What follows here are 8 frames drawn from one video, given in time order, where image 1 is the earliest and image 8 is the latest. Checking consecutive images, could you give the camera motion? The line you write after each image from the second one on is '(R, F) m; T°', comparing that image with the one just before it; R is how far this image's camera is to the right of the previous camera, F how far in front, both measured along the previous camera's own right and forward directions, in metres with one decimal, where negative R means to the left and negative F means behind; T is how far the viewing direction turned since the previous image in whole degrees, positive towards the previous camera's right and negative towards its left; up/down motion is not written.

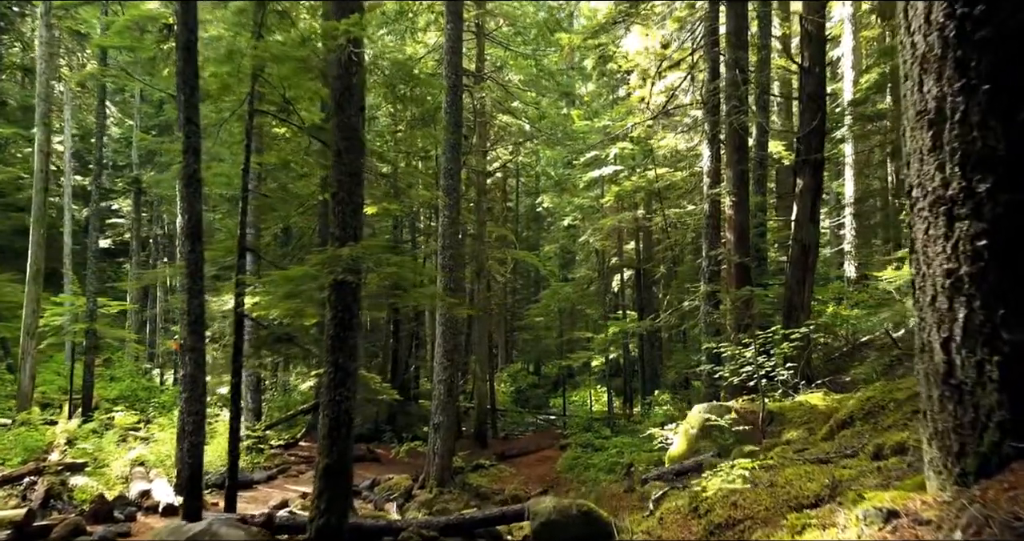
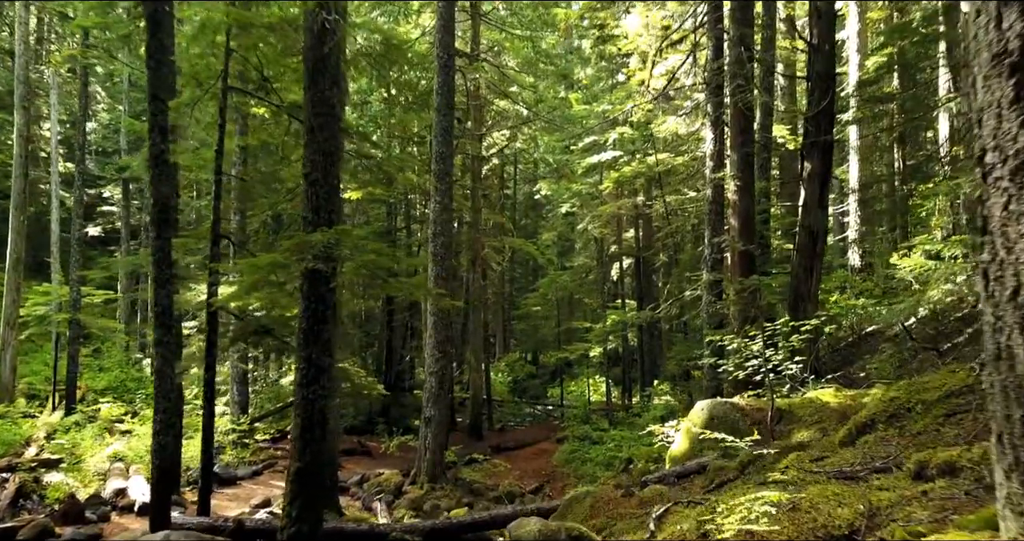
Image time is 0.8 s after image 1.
(+0.1, +0.5) m; 0°
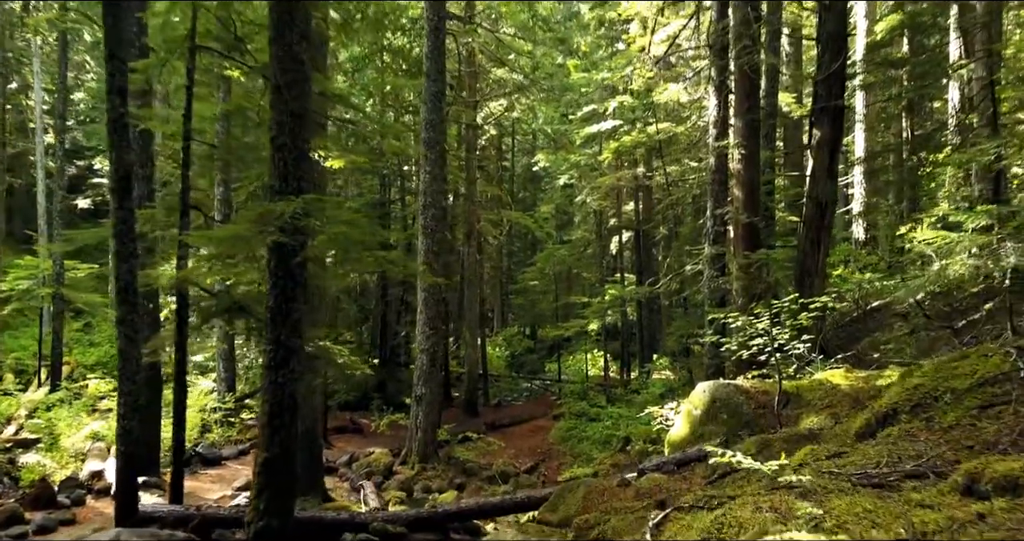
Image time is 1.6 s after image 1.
(+0.1, +0.5) m; 0°
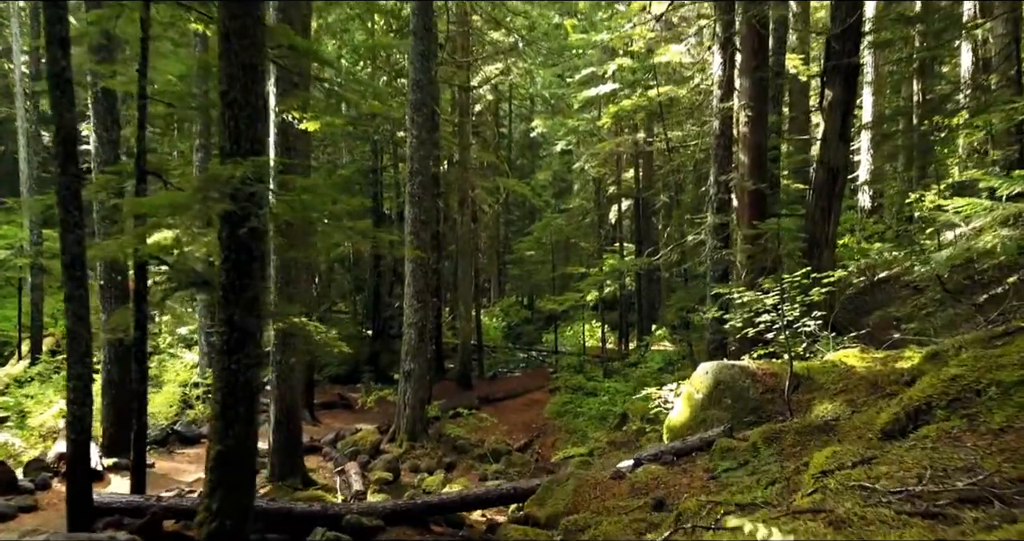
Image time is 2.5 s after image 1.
(+0.1, +0.6) m; 0°
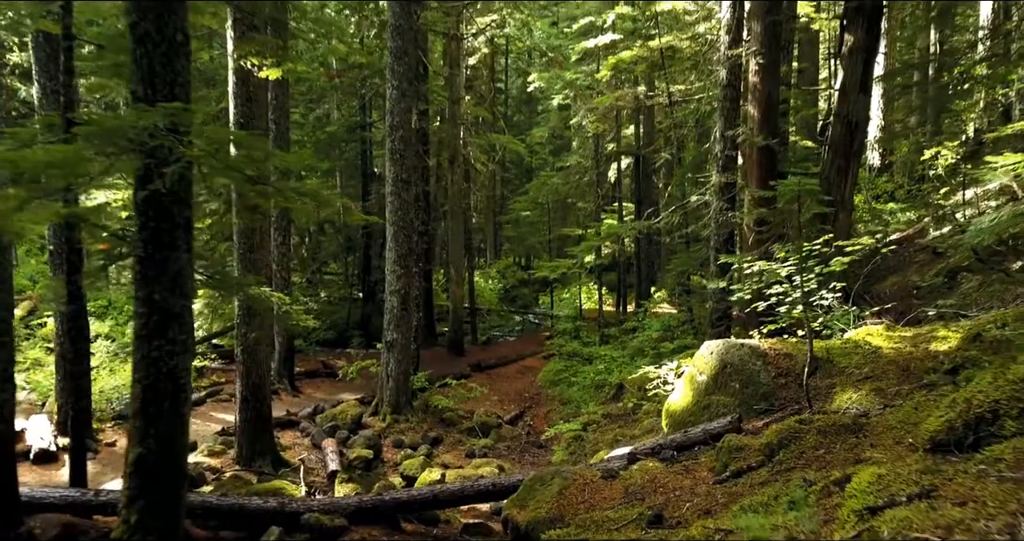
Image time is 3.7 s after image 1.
(+0.2, +0.8) m; 0°
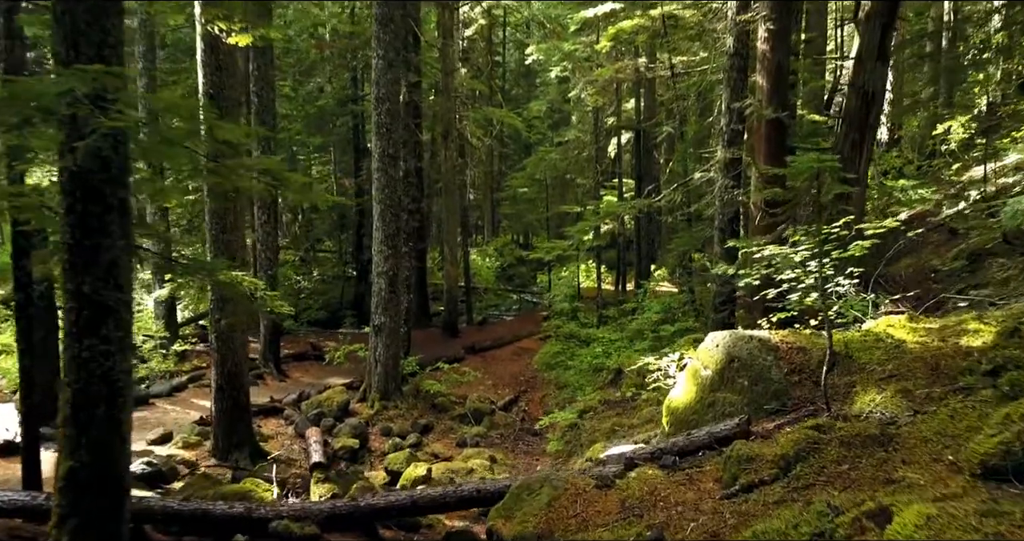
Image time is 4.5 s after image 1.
(+0.1, +0.5) m; 0°
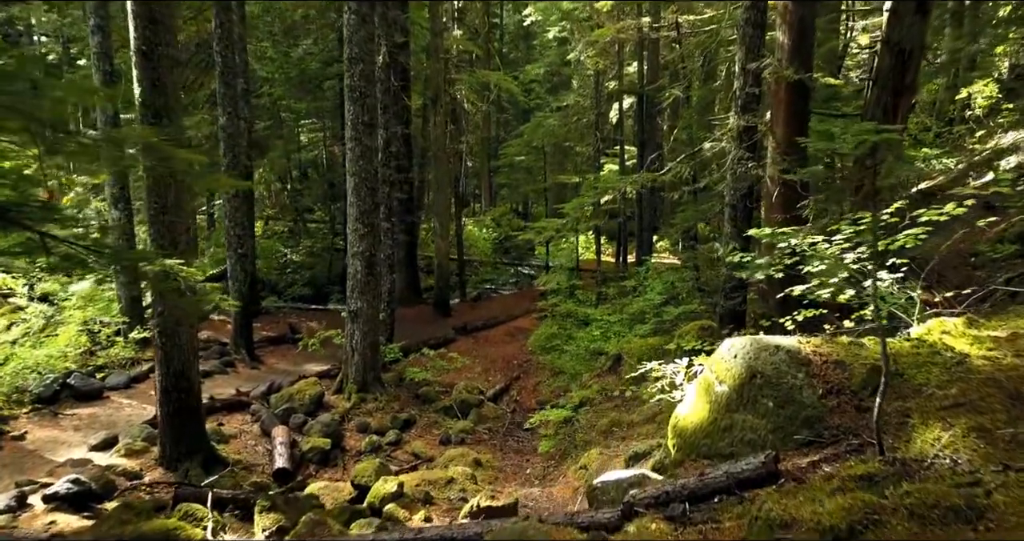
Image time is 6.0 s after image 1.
(+0.2, +1.0) m; 0°
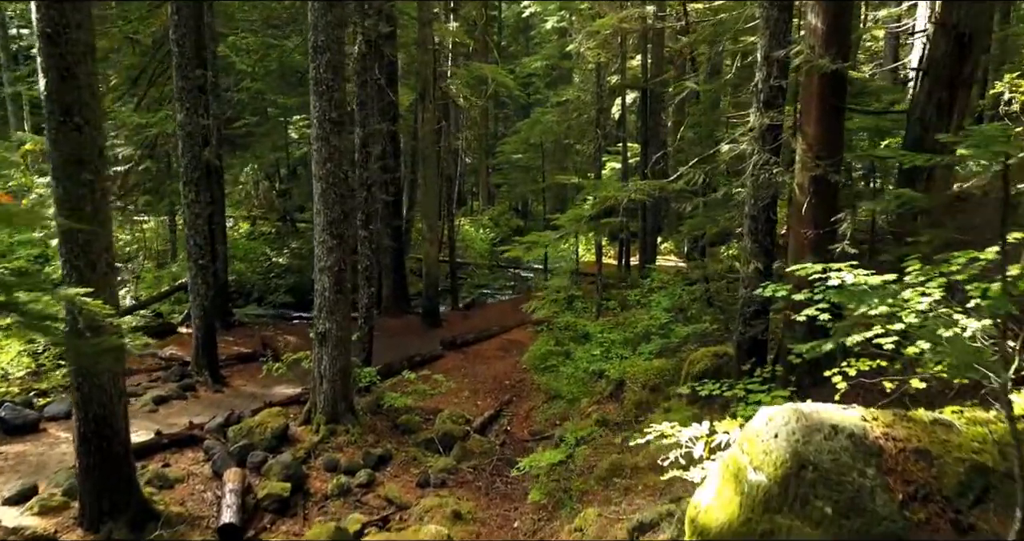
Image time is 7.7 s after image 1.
(+0.2, +1.1) m; 0°
